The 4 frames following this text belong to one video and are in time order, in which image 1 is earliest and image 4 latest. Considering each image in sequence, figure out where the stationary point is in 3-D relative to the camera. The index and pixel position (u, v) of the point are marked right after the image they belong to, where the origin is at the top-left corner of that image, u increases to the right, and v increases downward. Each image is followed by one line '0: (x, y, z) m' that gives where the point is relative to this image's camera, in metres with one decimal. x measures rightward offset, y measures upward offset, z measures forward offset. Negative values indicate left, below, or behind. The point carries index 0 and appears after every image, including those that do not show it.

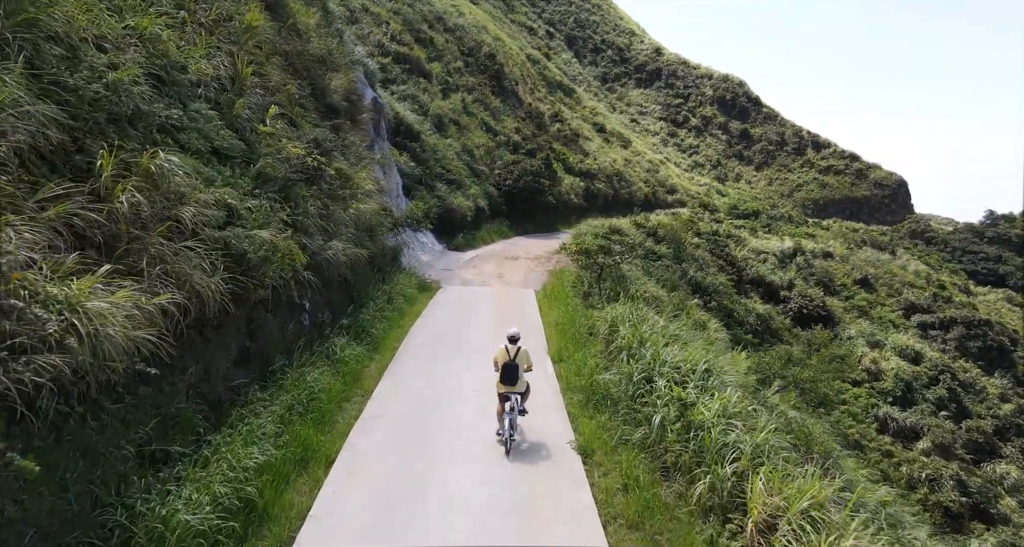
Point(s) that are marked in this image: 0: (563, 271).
0: (+1.4, +0.1, +14.7) m
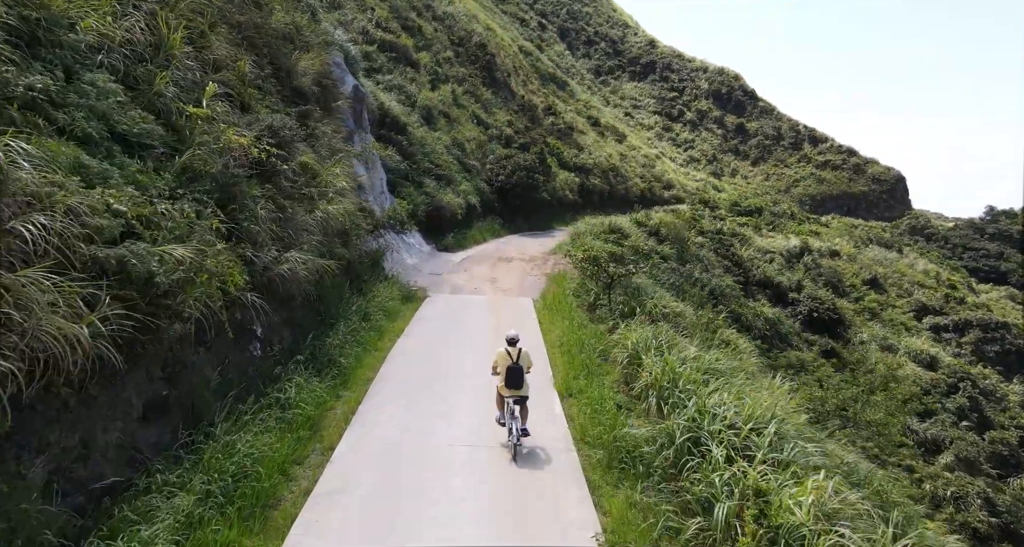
0: (+1.2, 0.0, +13.4) m
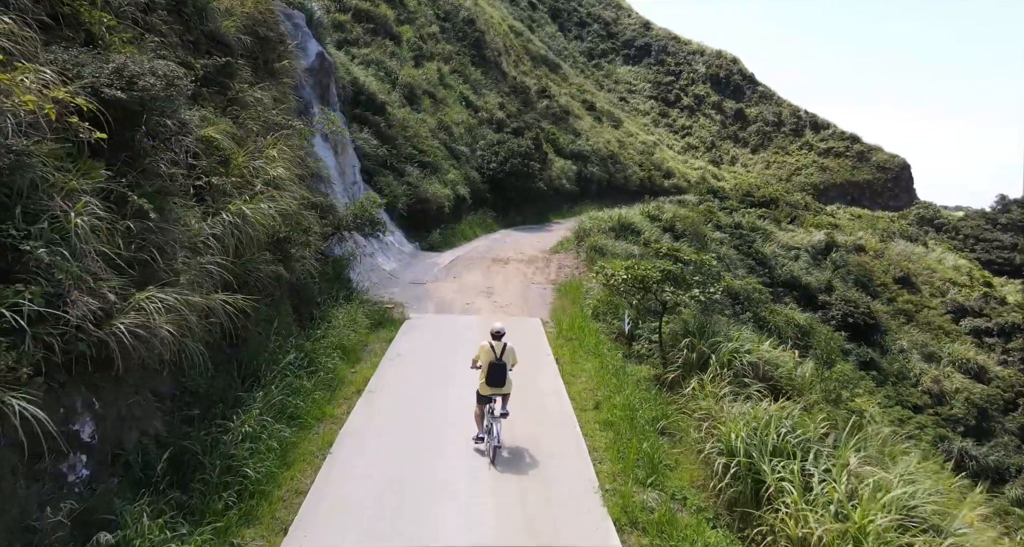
0: (+1.3, -0.2, +10.7) m
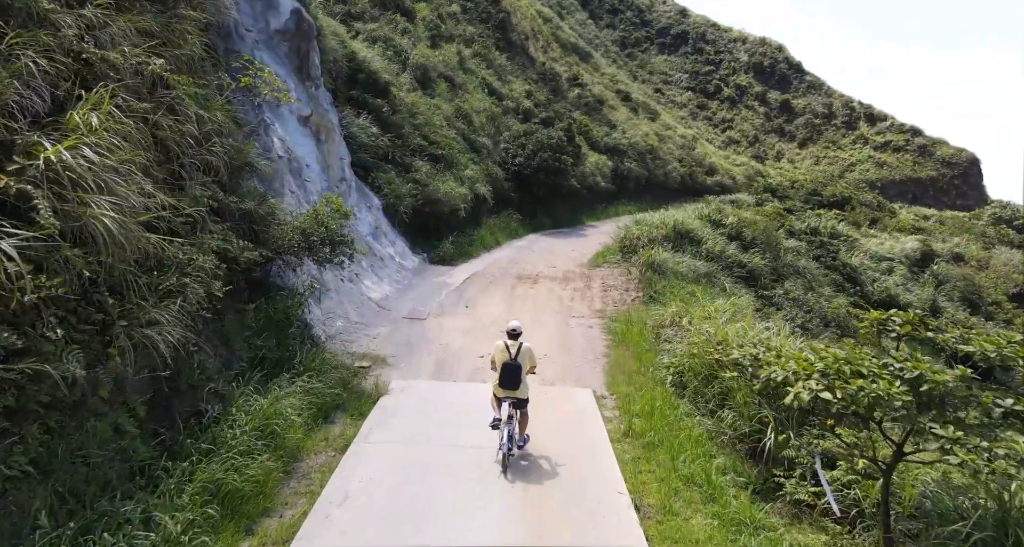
0: (+1.7, -0.7, +7.3) m
